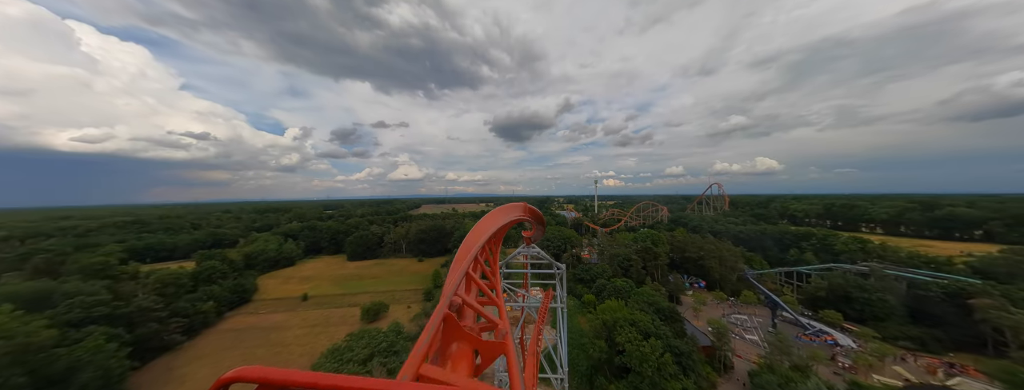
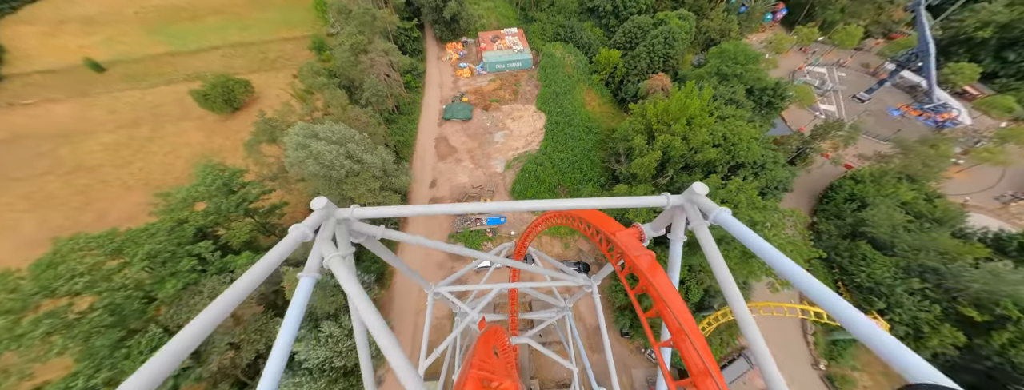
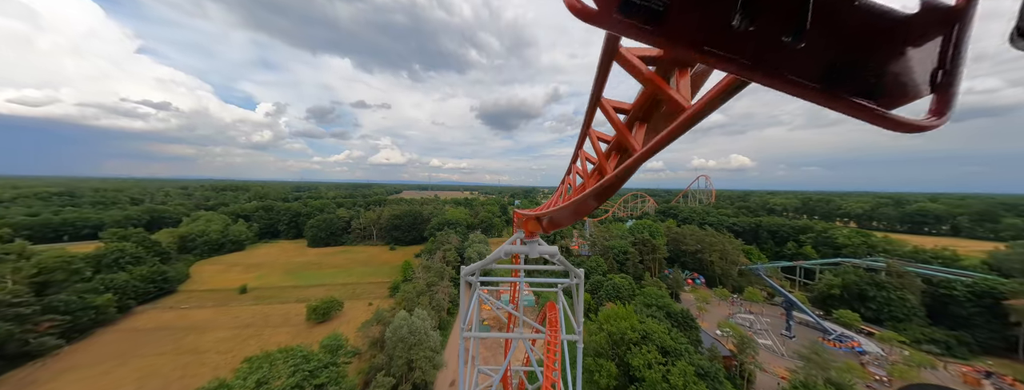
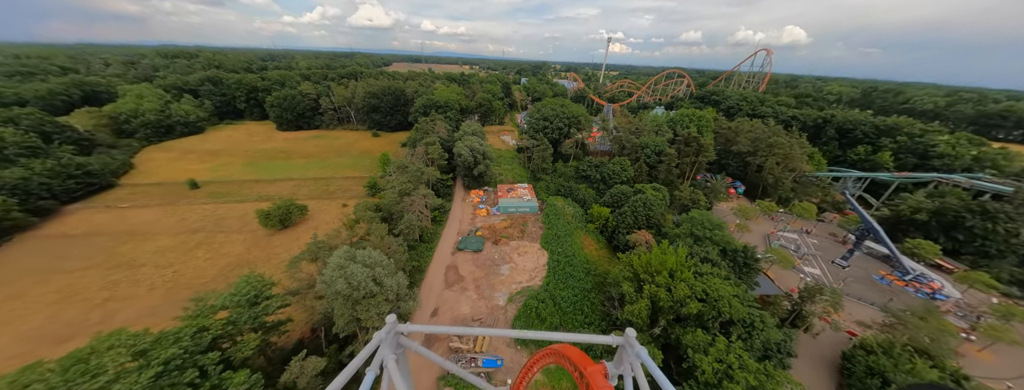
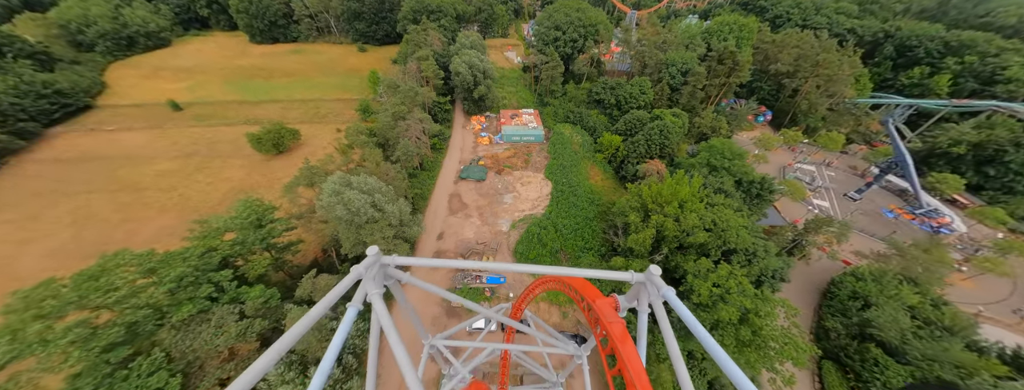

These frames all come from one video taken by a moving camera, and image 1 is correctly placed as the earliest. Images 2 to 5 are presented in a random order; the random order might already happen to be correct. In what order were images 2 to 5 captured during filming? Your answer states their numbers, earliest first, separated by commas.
3, 4, 5, 2
